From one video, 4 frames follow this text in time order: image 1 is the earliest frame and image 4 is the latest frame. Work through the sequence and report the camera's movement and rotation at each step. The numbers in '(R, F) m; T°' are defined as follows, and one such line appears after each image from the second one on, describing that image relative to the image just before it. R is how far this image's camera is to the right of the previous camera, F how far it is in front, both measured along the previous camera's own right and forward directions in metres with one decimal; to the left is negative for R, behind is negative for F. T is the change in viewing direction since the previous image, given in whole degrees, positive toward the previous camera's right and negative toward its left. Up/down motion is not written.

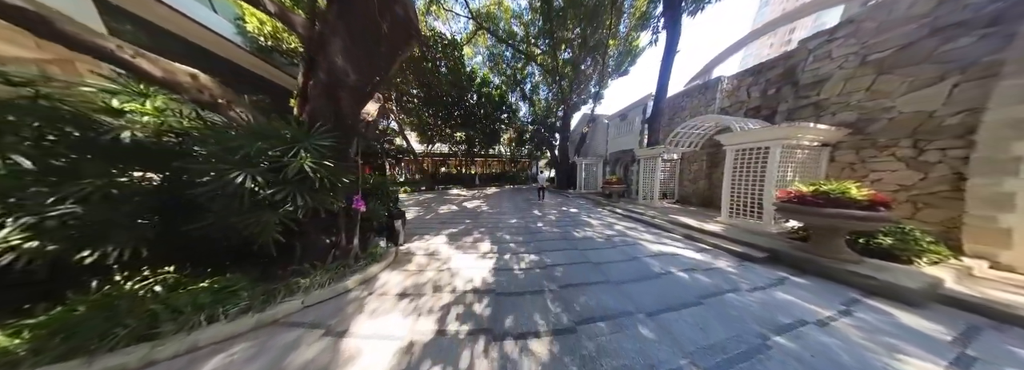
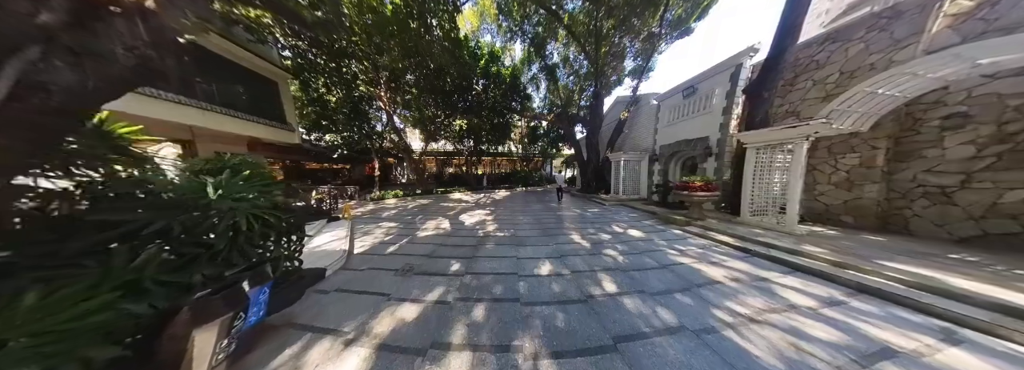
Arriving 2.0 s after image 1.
(-0.3, +2.4) m; -3°
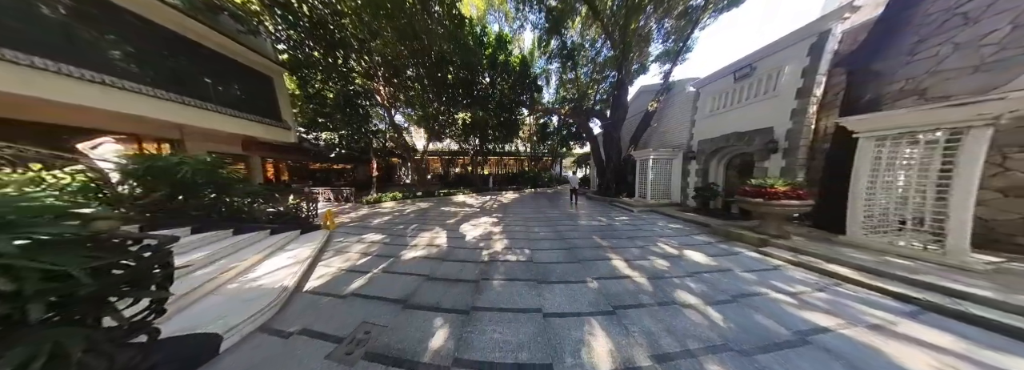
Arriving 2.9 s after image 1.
(-0.2, +1.0) m; -2°
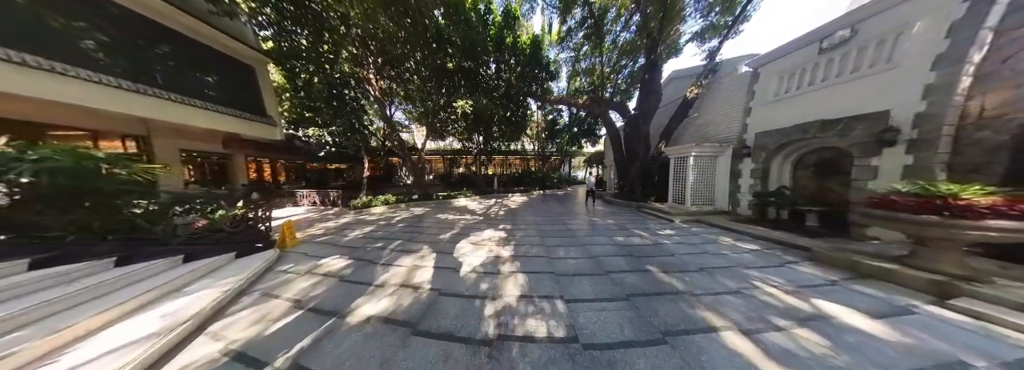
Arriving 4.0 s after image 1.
(-0.2, +1.2) m; -1°
